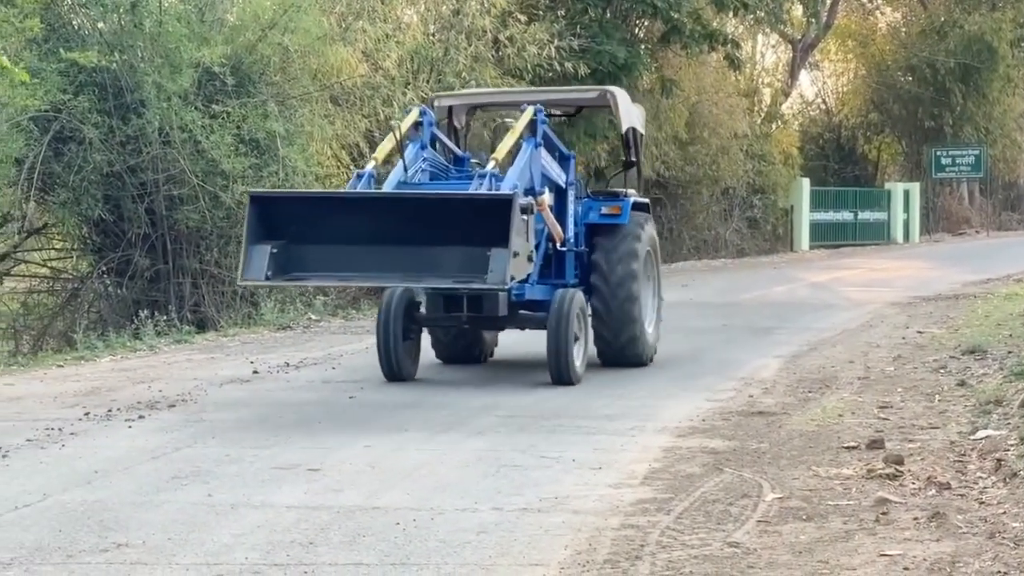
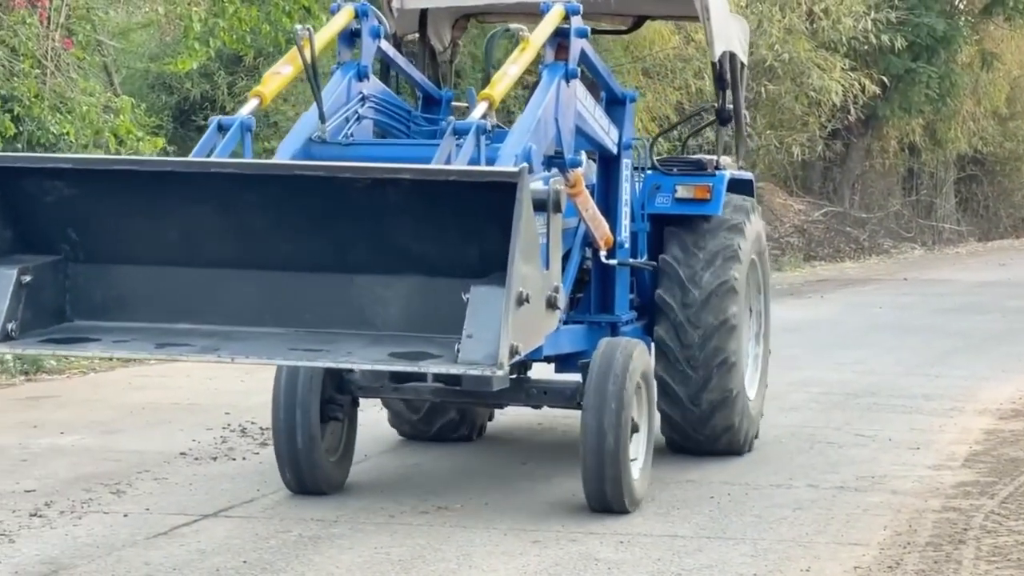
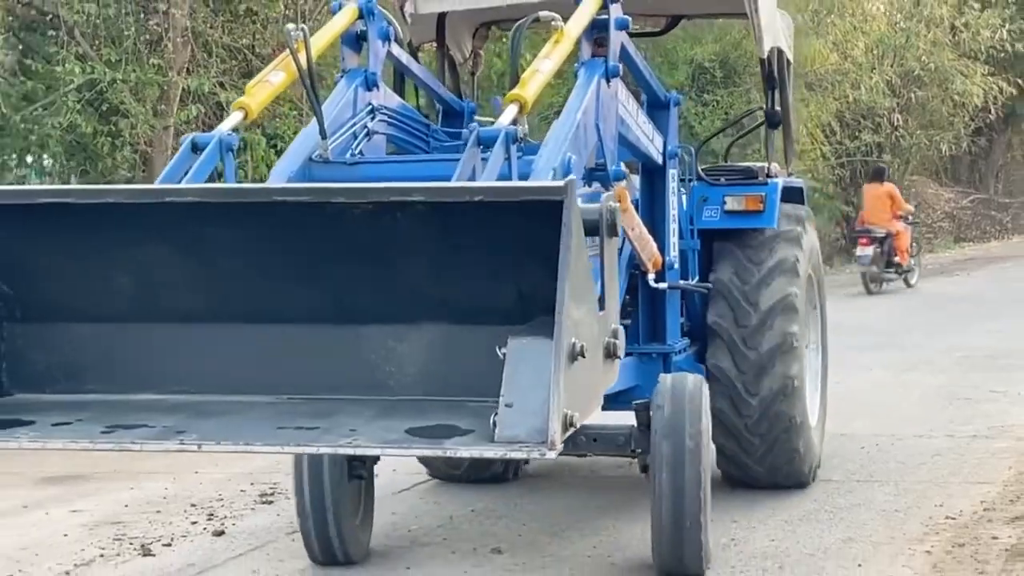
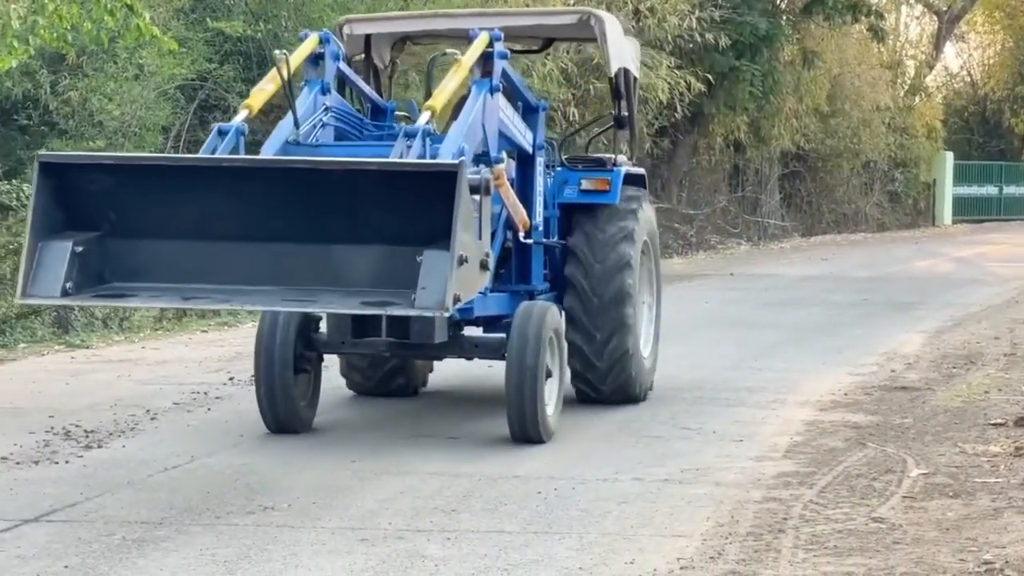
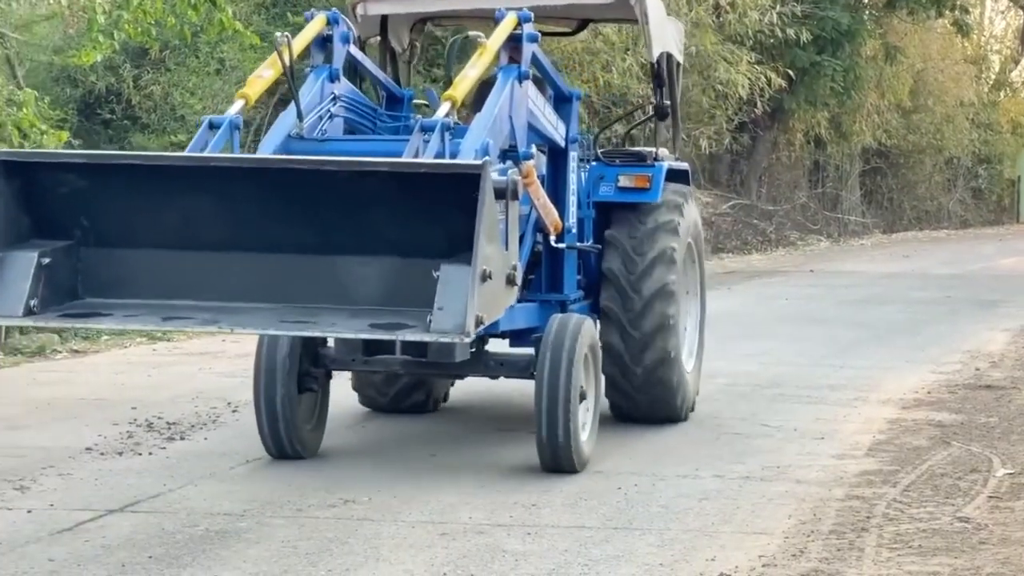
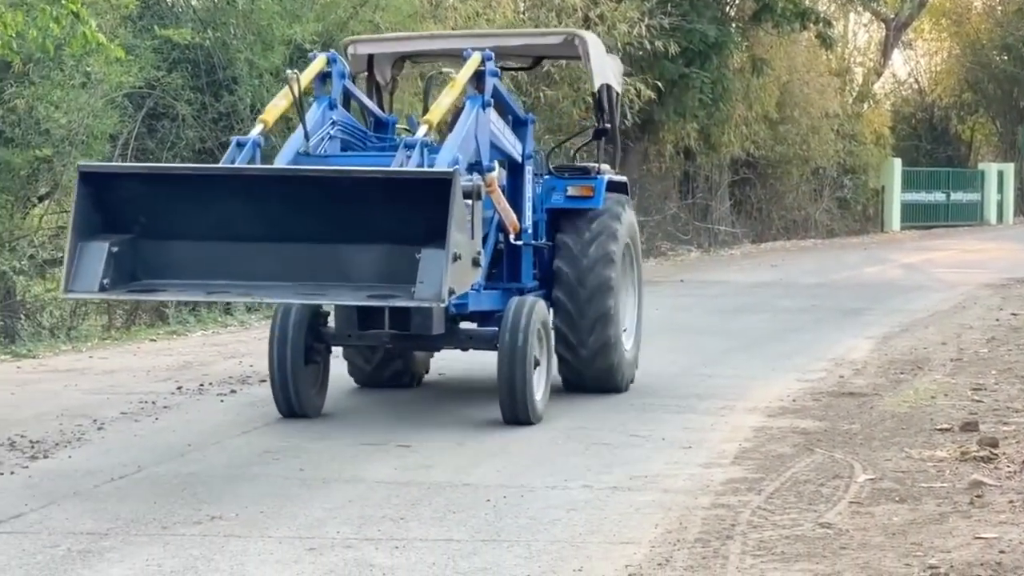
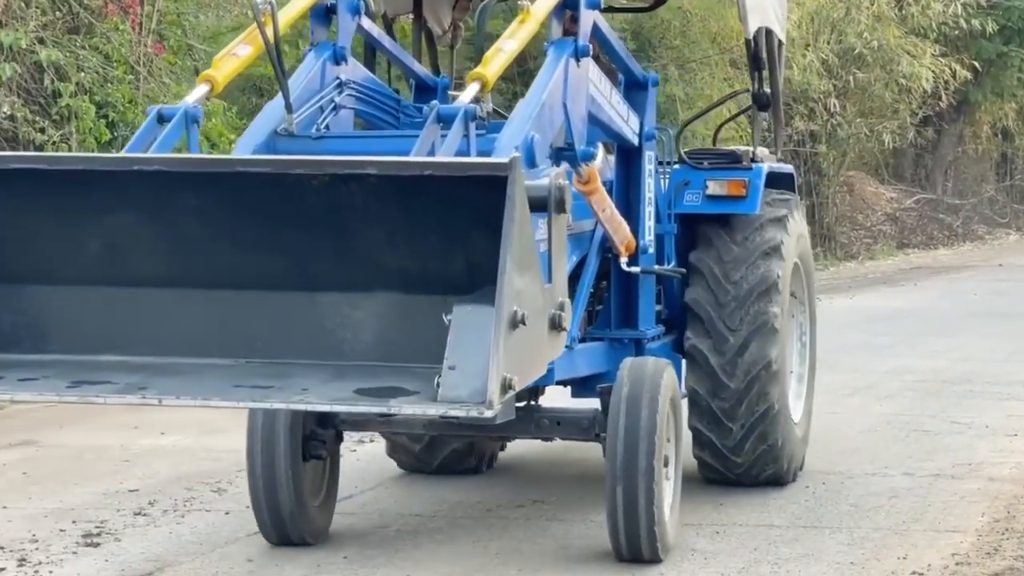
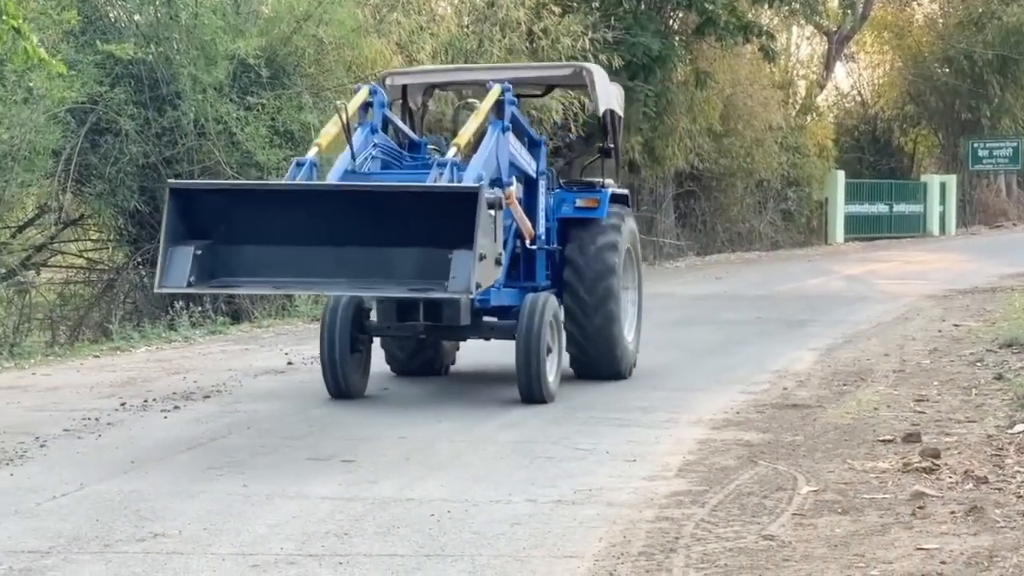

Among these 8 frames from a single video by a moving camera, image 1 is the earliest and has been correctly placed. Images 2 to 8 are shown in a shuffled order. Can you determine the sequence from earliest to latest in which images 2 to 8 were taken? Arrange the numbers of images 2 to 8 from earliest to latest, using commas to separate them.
8, 6, 4, 5, 2, 7, 3
